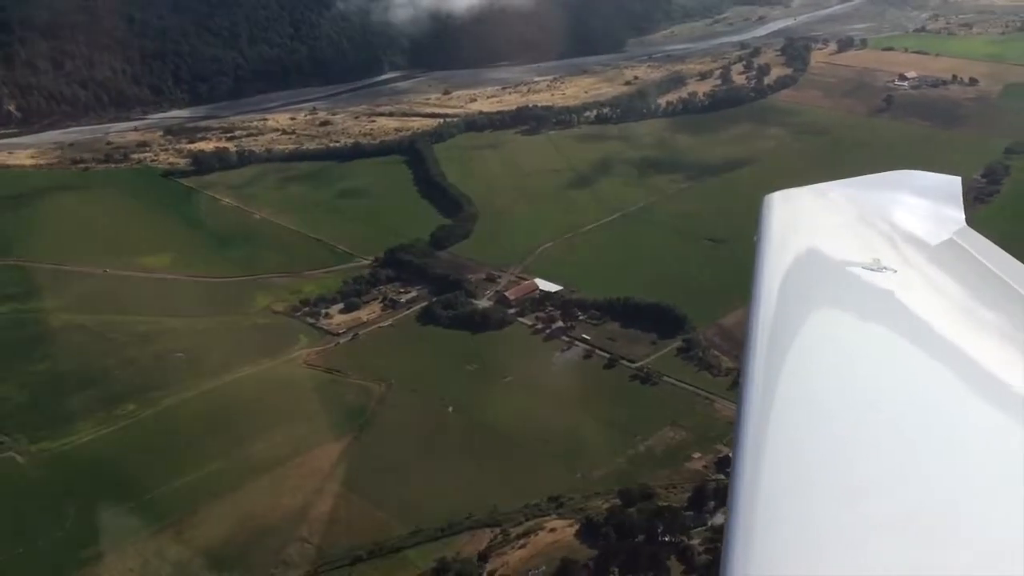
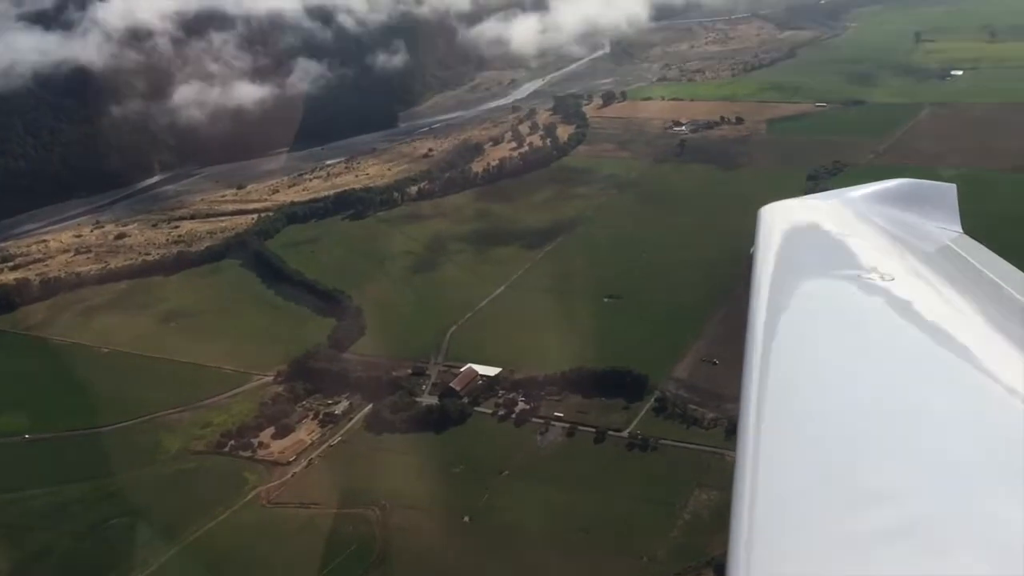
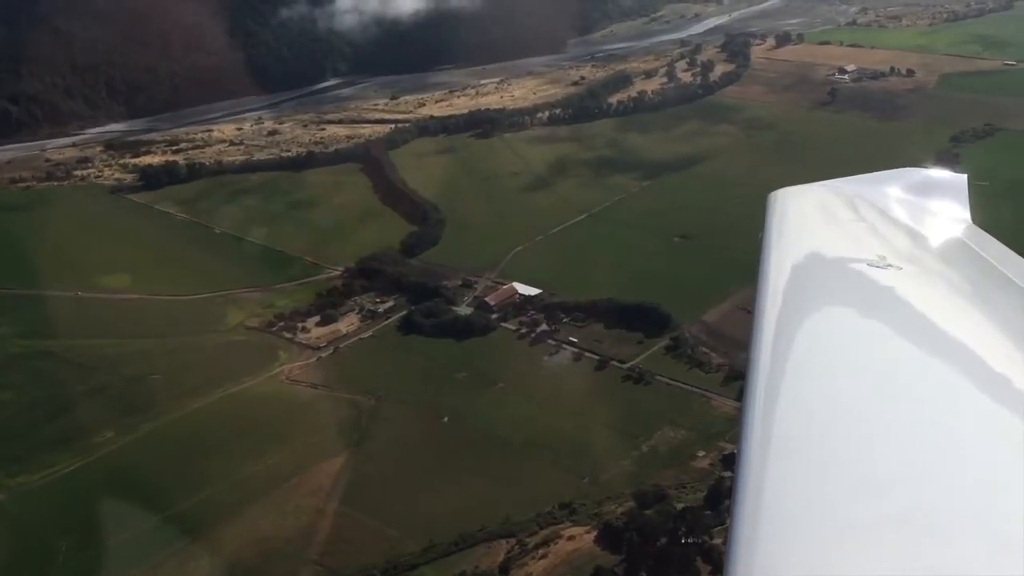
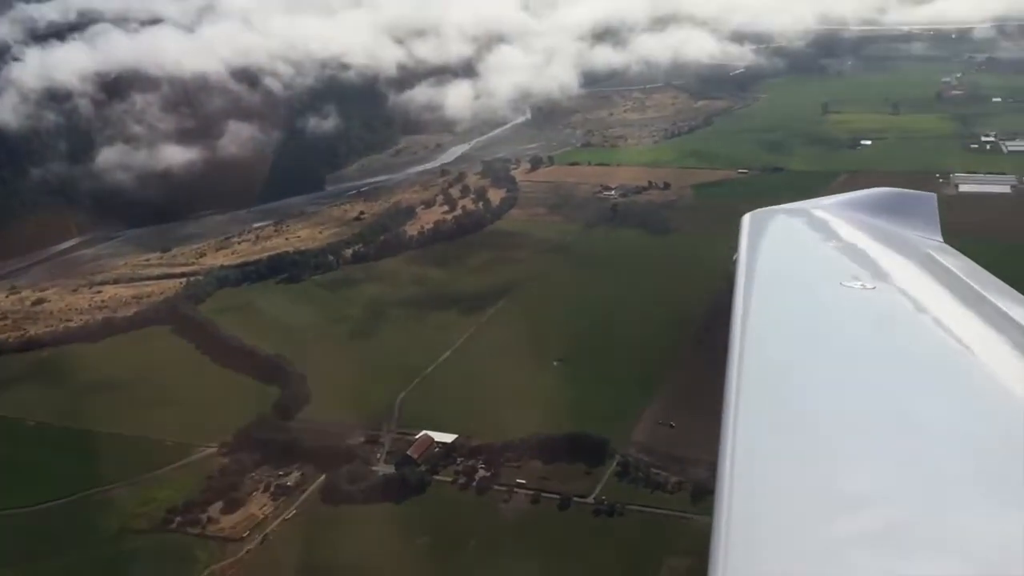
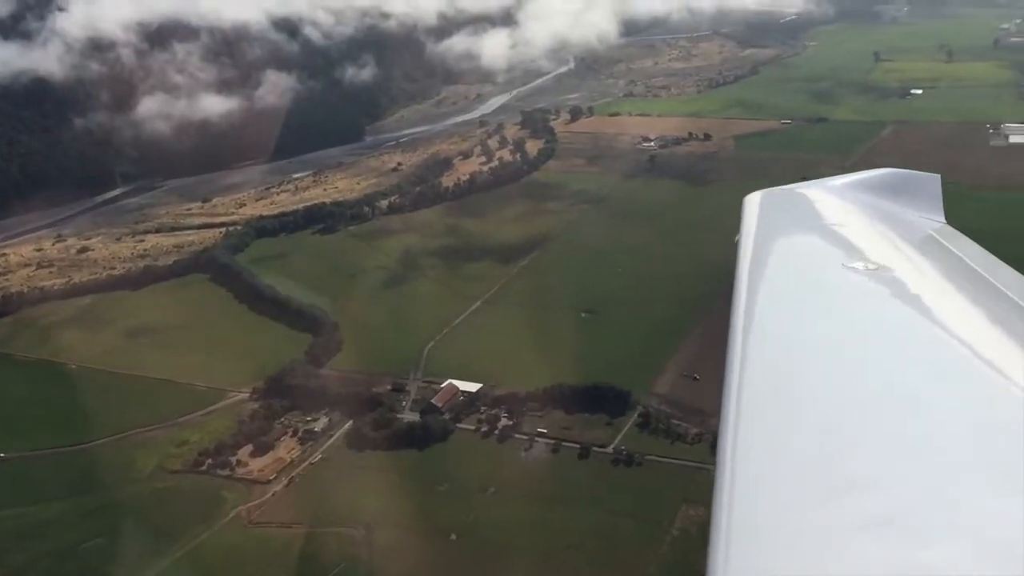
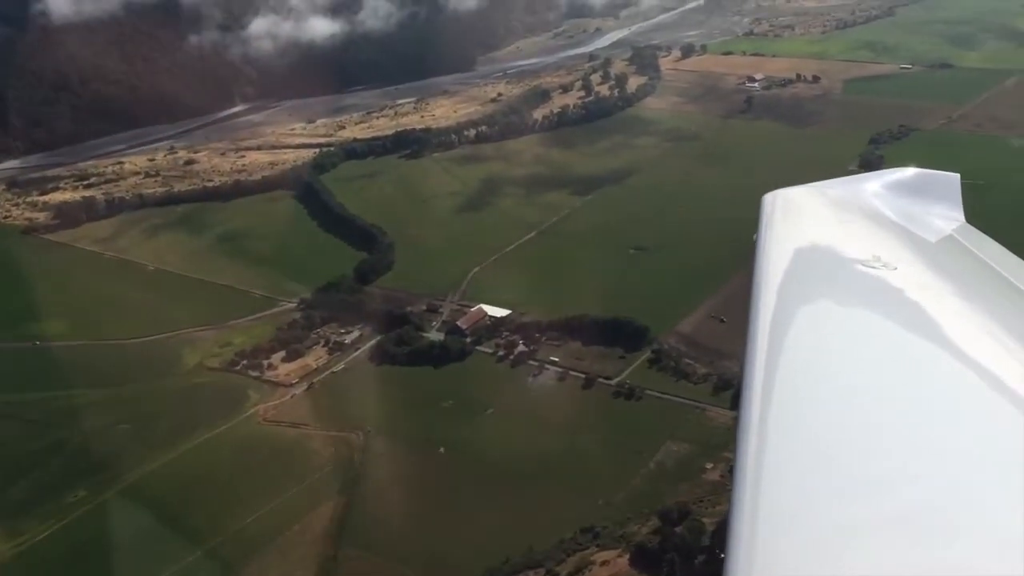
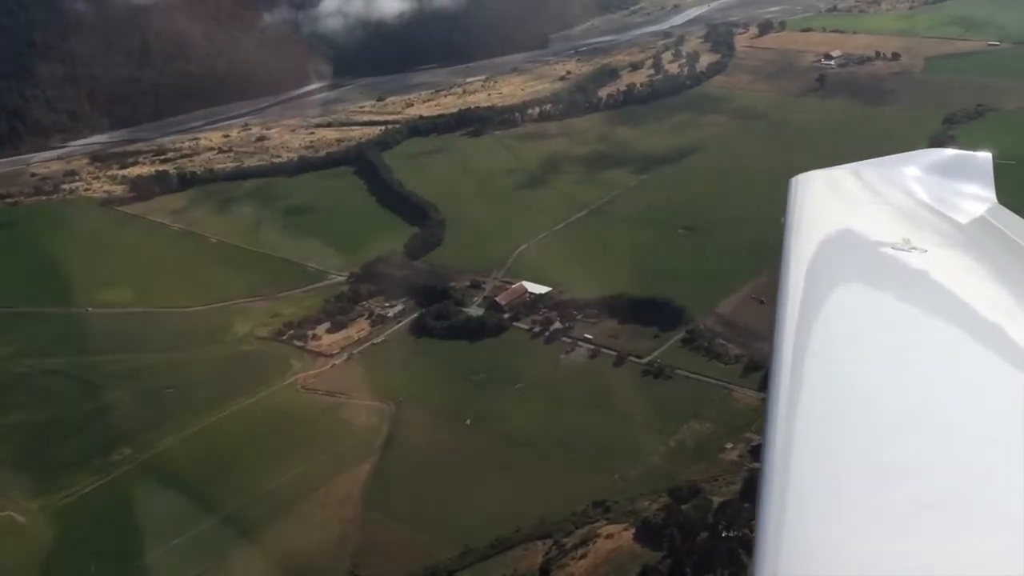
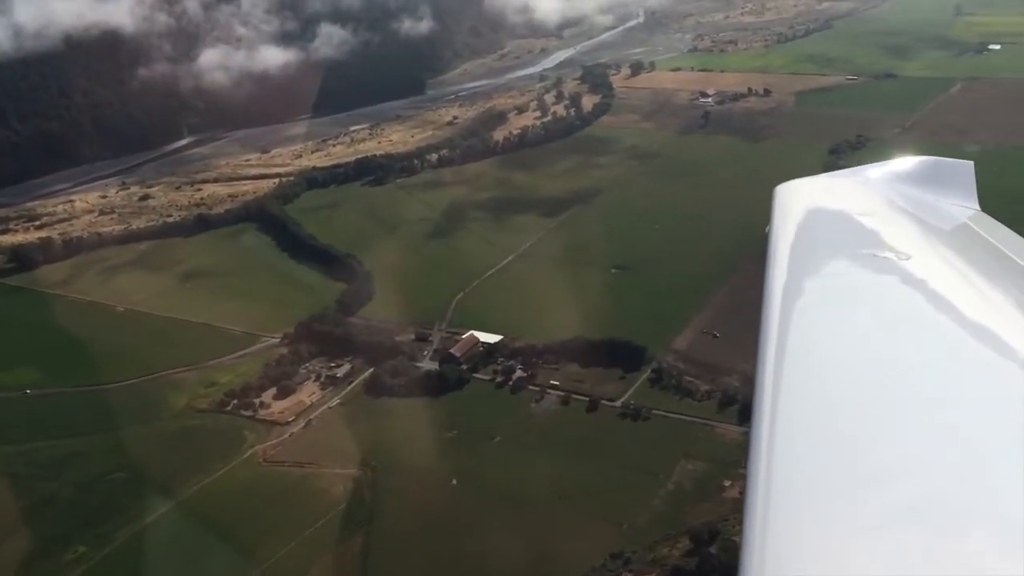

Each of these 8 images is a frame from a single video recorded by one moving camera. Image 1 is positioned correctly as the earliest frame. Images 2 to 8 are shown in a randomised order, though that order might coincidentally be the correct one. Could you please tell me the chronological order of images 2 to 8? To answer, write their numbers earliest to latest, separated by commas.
3, 7, 6, 8, 2, 5, 4
